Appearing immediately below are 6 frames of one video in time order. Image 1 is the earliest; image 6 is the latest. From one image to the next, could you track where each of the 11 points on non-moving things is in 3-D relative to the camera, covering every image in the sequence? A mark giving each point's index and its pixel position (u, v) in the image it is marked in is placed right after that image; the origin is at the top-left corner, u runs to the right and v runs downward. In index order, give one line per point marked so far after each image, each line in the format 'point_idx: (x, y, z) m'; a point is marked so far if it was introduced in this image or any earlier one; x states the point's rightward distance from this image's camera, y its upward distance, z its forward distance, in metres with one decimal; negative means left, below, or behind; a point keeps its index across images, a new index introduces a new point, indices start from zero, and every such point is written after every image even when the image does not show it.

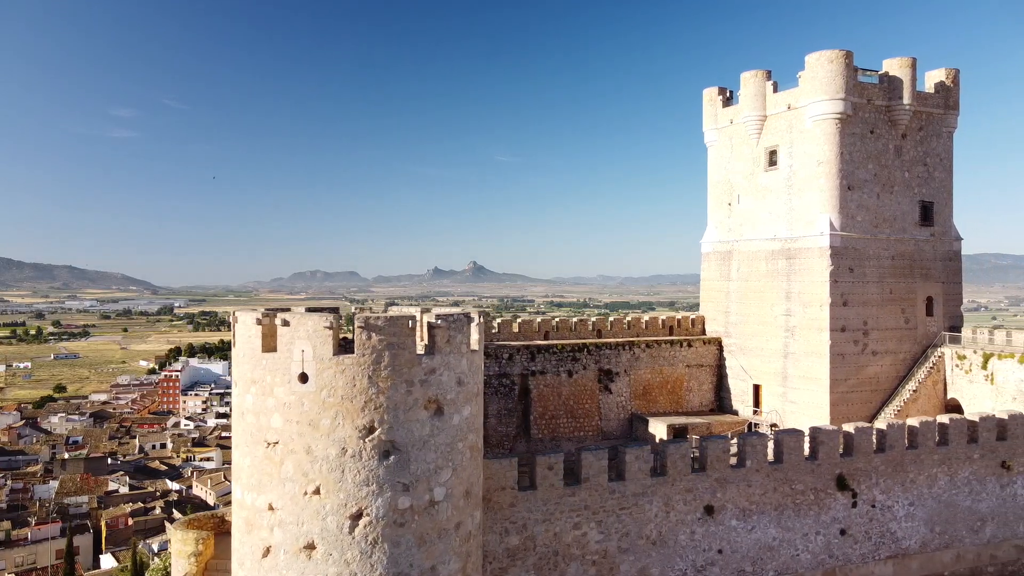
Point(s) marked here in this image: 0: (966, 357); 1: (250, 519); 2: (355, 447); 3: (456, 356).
0: (+10.1, -1.5, +13.7) m
1: (-2.2, -1.9, +5.3) m
2: (-1.2, -1.3, +5.0) m
3: (-0.5, -0.6, +5.5) m
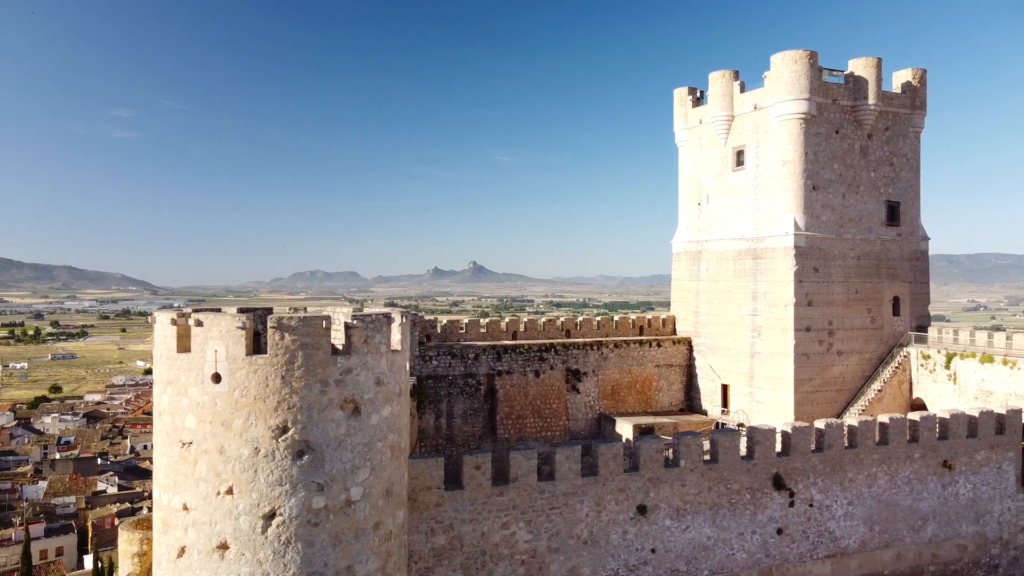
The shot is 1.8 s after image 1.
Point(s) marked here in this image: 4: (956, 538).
0: (+9.3, -1.5, +13.8) m
1: (-2.9, -1.9, +5.3) m
2: (-1.9, -1.3, +5.0) m
3: (-1.2, -0.6, +5.5) m
4: (+5.8, -3.3, +8.3) m
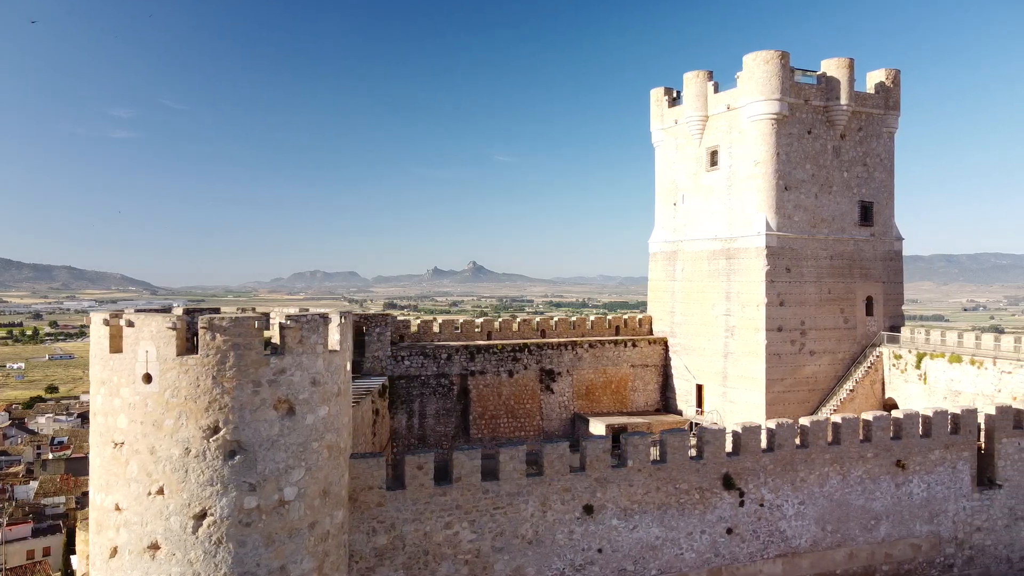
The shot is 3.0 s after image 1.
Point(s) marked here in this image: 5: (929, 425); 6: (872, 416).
0: (+8.6, -1.5, +14.0) m
1: (-3.4, -1.9, +5.3) m
2: (-2.5, -1.3, +5.1) m
3: (-1.8, -0.6, +5.5) m
4: (+5.2, -3.3, +8.4) m
5: (+5.5, -1.8, +8.4) m
6: (+4.6, -1.7, +8.1) m
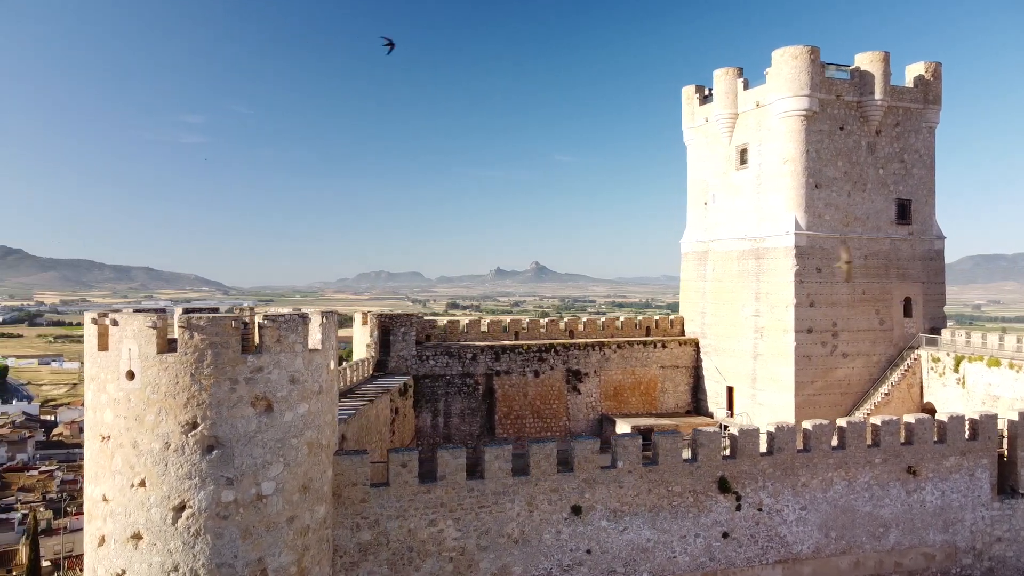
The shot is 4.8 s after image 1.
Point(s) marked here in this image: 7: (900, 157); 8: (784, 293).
0: (+8.9, -1.5, +13.4) m
1: (-3.7, -1.9, +5.5) m
2: (-2.8, -1.3, +5.2) m
3: (-2.0, -0.6, +5.6) m
4: (+5.2, -3.3, +8.0) m
5: (+5.4, -1.8, +8.0) m
6: (+4.5, -1.6, +7.8) m
7: (+8.7, +2.9, +14.3) m
8: (+5.7, -0.1, +13.5) m
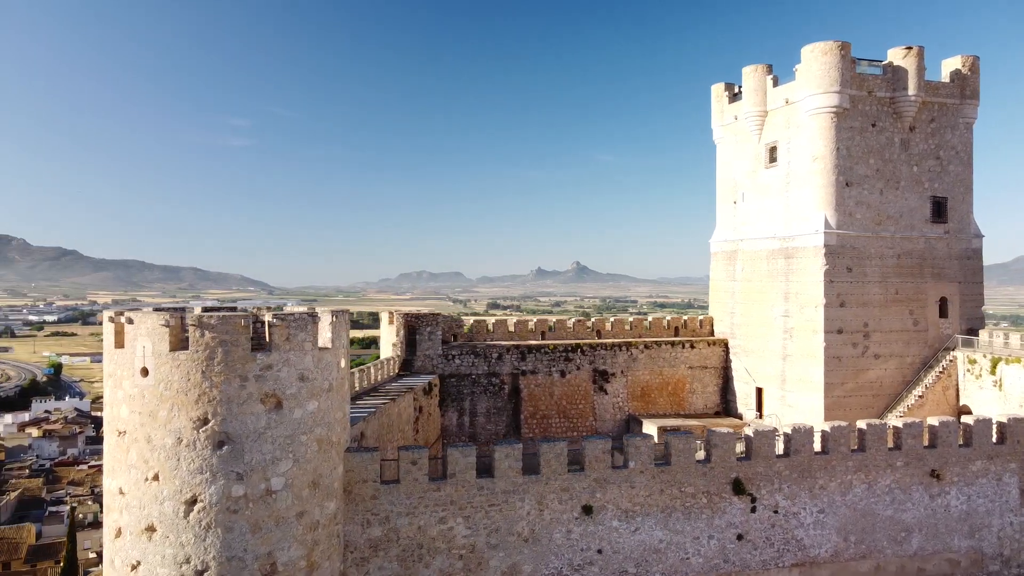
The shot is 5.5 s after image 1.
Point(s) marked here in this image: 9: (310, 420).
0: (+9.3, -1.5, +12.9) m
1: (-3.6, -1.9, +5.7) m
2: (-2.7, -1.3, +5.4) m
3: (-1.9, -0.6, +5.7) m
4: (+5.4, -3.2, +7.8) m
5: (+5.6, -1.8, +7.8) m
6: (+4.7, -1.6, +7.6) m
7: (+9.1, +2.9, +13.9) m
8: (+6.1, -0.1, +13.2) m
9: (-1.9, -1.2, +5.9) m
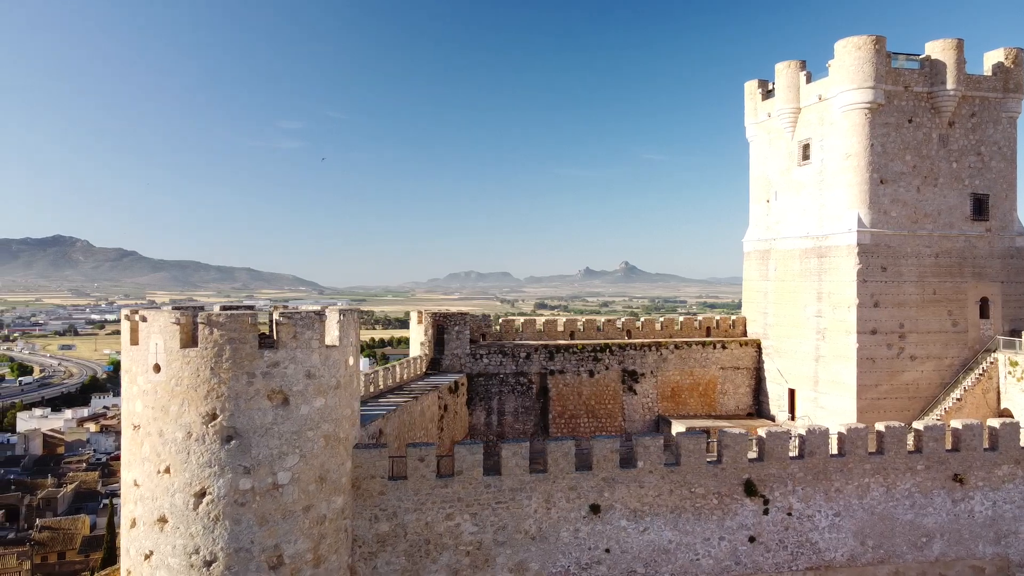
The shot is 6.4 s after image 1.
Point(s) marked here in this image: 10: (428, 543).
0: (+9.7, -1.5, +12.4) m
1: (-3.6, -1.9, +5.9) m
2: (-2.7, -1.3, +5.5) m
3: (-1.9, -0.6, +5.9) m
4: (+5.5, -3.2, +7.5) m
5: (+5.7, -1.8, +7.5) m
6: (+4.8, -1.6, +7.4) m
7: (+9.5, +3.0, +13.4) m
8: (+6.5, -0.1, +12.9) m
9: (-1.8, -1.2, +6.0) m
10: (-0.9, -2.7, +6.7) m
